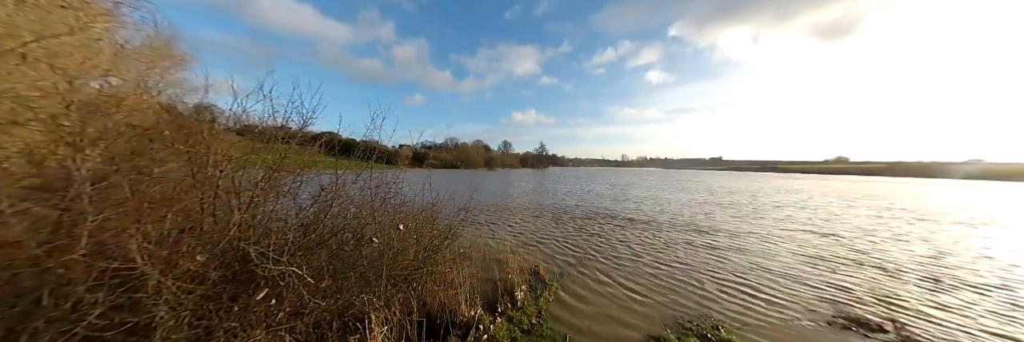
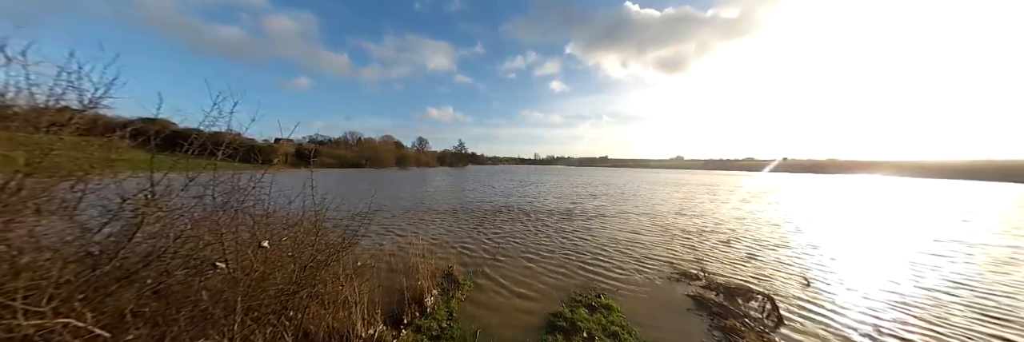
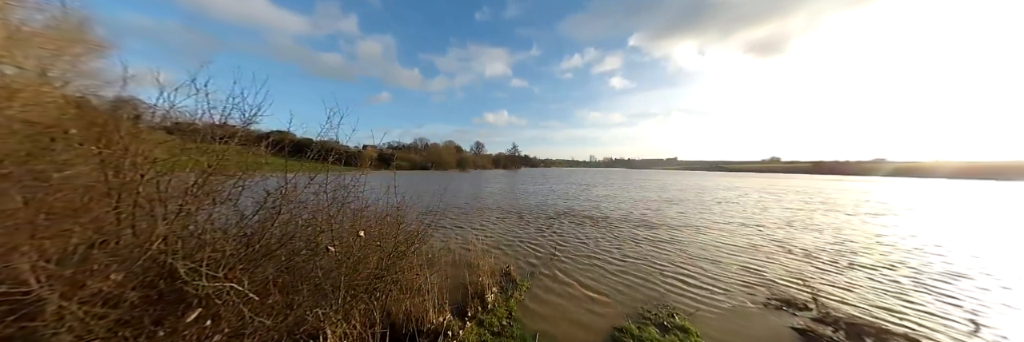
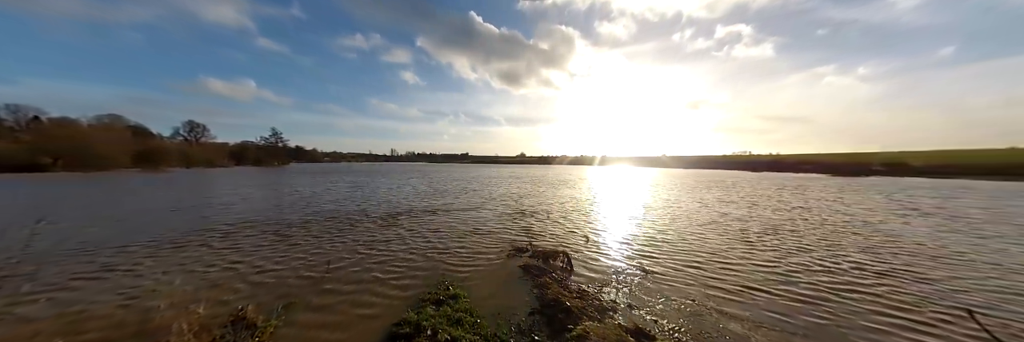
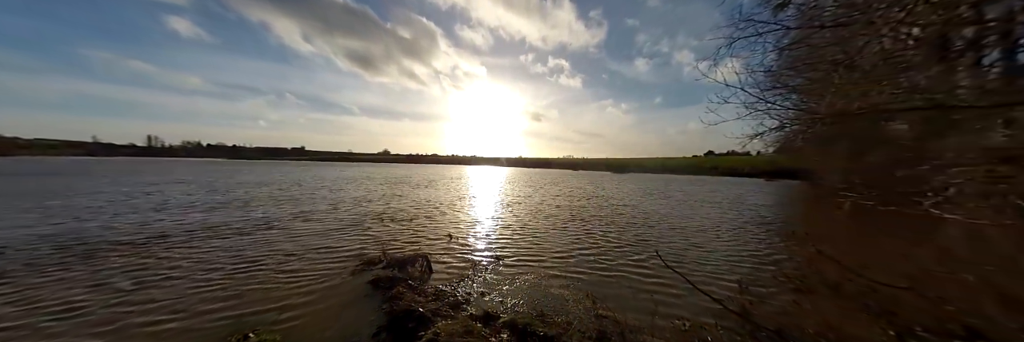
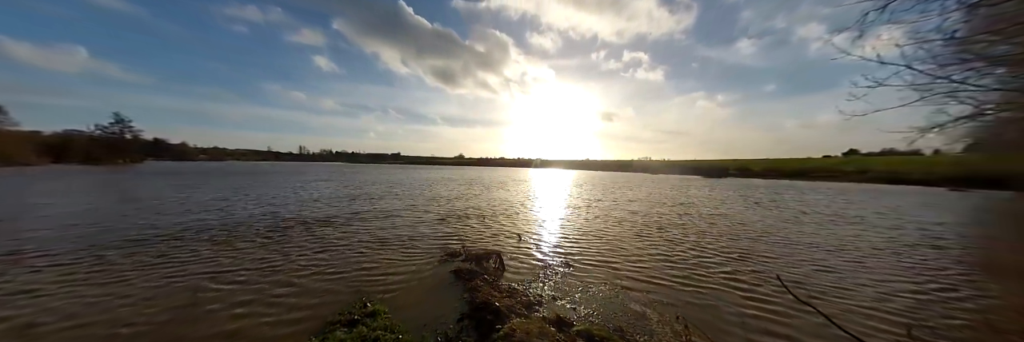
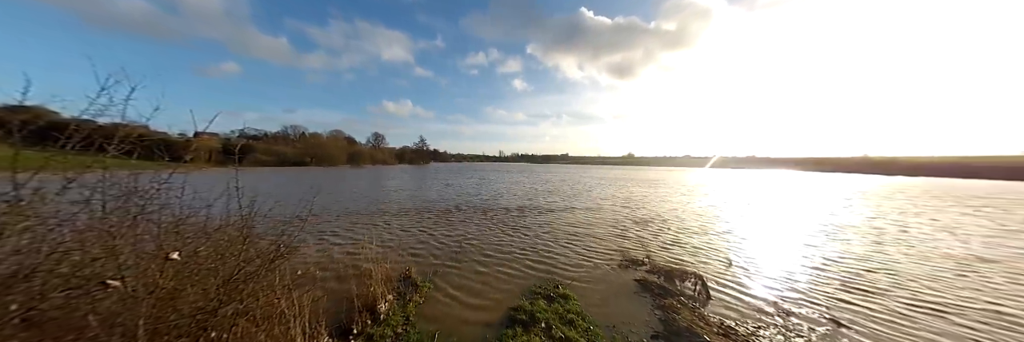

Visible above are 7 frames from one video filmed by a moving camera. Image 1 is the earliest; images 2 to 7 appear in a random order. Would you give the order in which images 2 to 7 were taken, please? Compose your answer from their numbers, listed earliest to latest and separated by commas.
3, 2, 7, 4, 6, 5
